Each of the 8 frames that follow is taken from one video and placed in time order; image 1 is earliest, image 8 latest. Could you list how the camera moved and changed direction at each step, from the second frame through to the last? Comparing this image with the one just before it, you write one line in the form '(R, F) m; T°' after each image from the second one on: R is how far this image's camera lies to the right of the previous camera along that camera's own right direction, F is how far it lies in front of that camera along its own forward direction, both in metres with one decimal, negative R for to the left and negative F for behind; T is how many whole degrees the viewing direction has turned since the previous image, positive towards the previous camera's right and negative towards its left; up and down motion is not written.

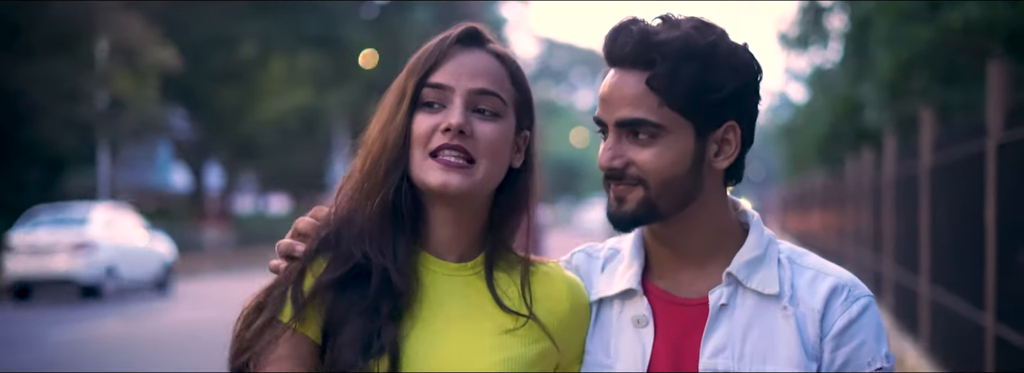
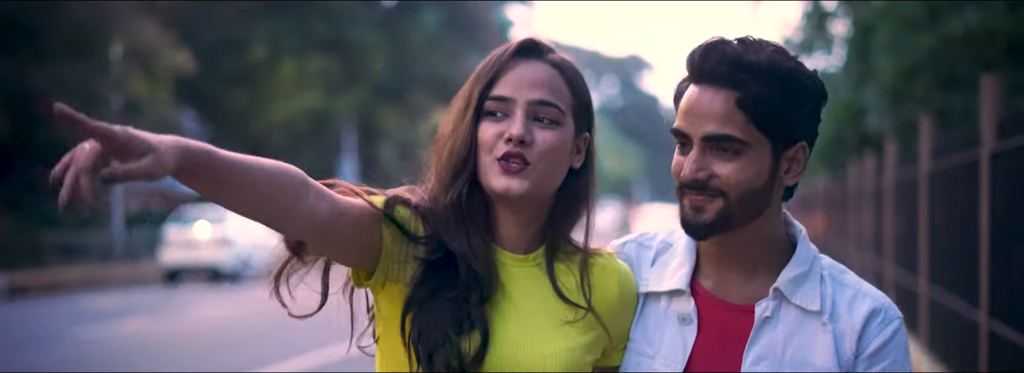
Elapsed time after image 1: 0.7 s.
(-0.1, -0.3) m; 0°
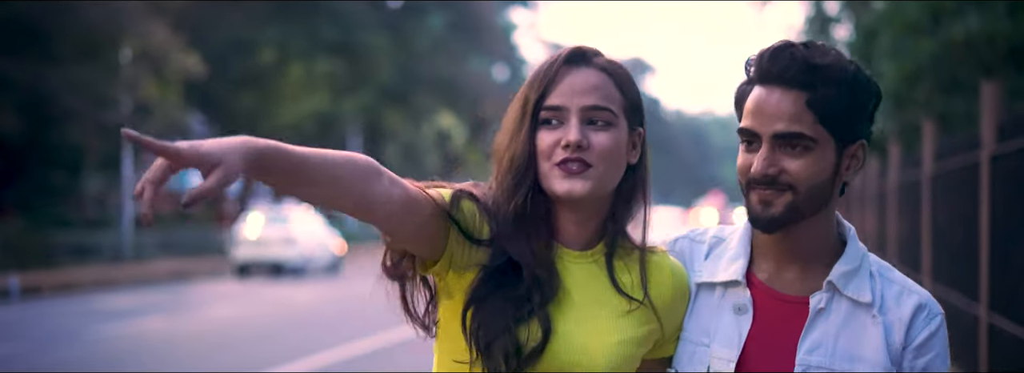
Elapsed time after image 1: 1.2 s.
(-0.1, -0.1) m; 0°
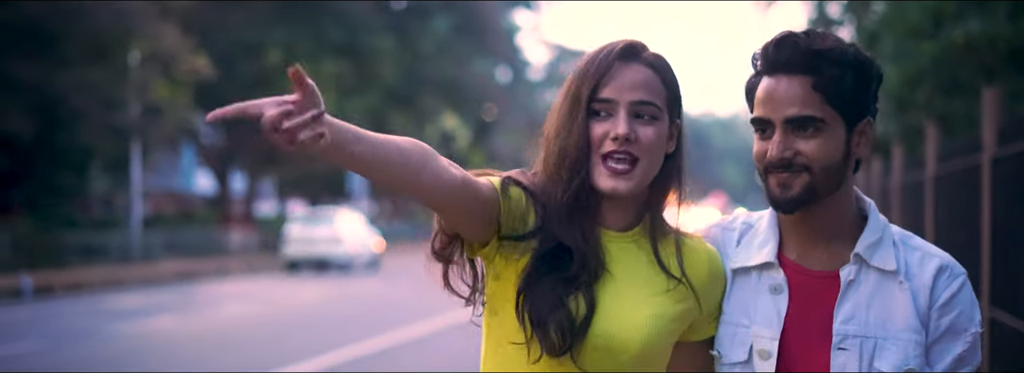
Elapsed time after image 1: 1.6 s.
(-0.1, -0.1) m; 0°
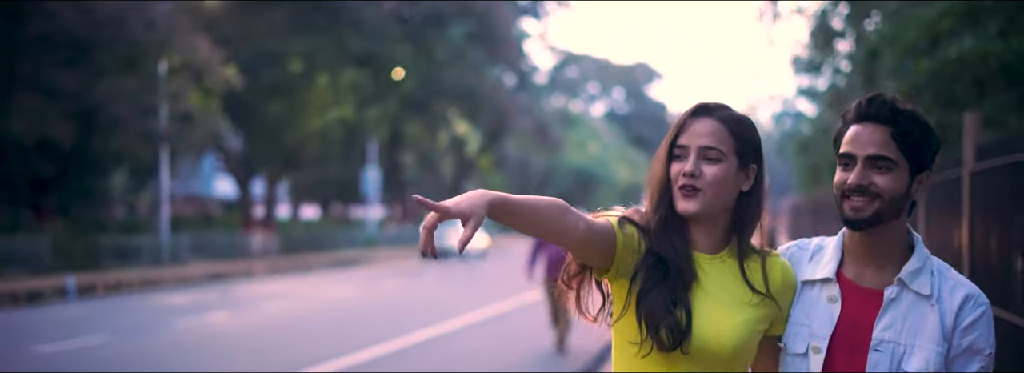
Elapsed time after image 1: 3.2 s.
(-0.3, -0.7) m; 0°
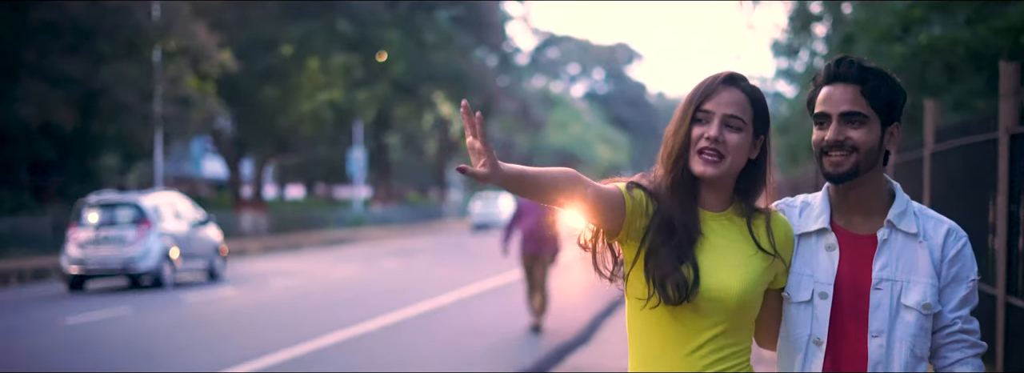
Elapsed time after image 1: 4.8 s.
(-0.2, -0.5) m; +1°
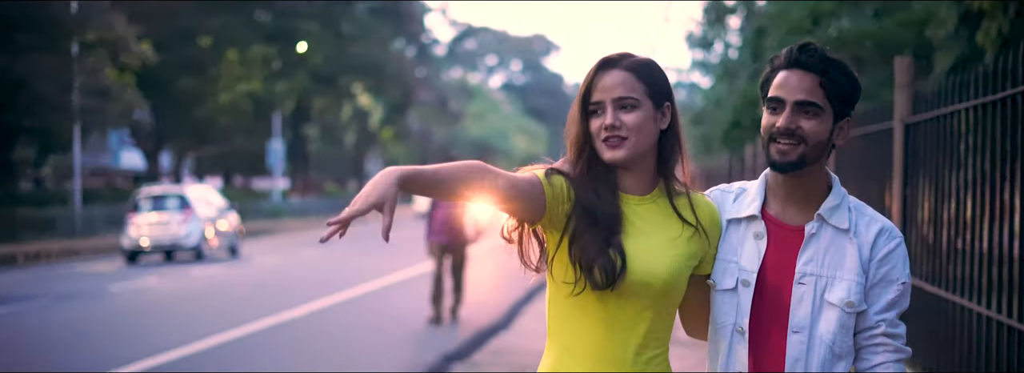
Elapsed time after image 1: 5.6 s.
(-0.2, -0.3) m; +4°
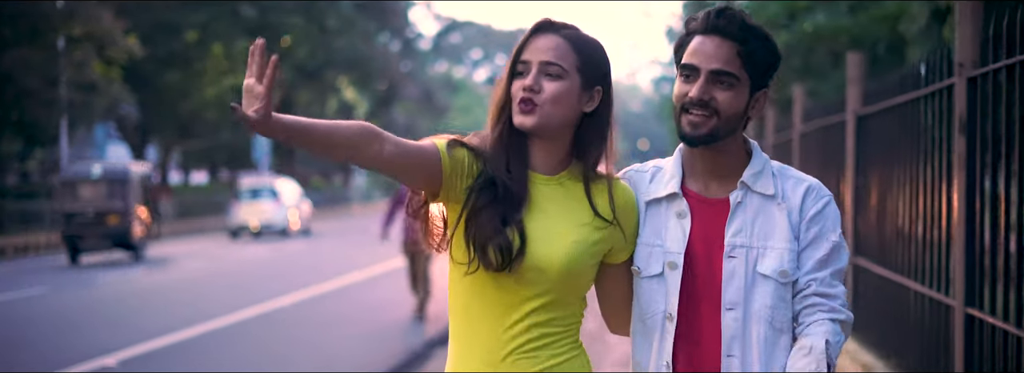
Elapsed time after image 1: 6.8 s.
(+0.1, -0.3) m; +1°
